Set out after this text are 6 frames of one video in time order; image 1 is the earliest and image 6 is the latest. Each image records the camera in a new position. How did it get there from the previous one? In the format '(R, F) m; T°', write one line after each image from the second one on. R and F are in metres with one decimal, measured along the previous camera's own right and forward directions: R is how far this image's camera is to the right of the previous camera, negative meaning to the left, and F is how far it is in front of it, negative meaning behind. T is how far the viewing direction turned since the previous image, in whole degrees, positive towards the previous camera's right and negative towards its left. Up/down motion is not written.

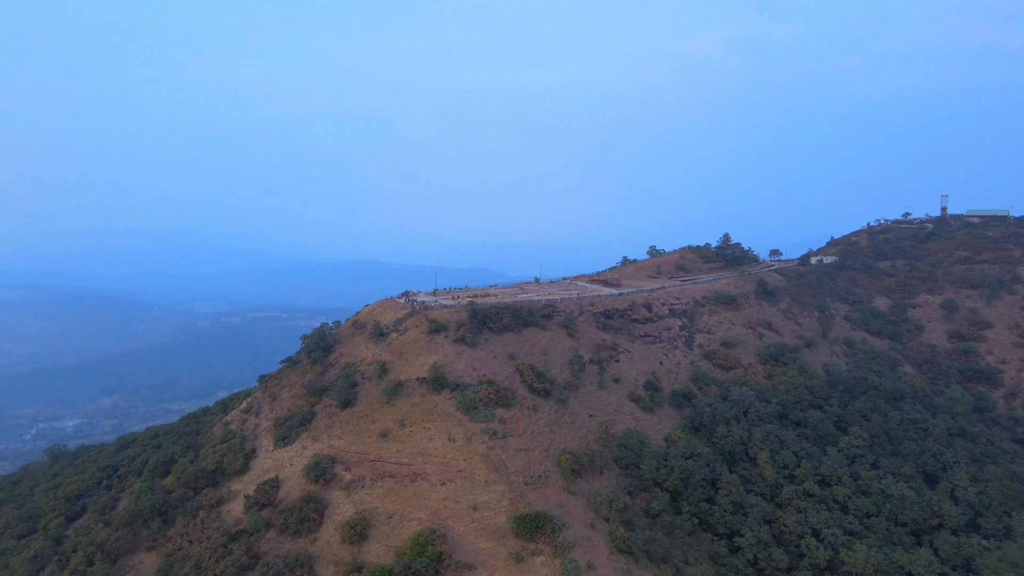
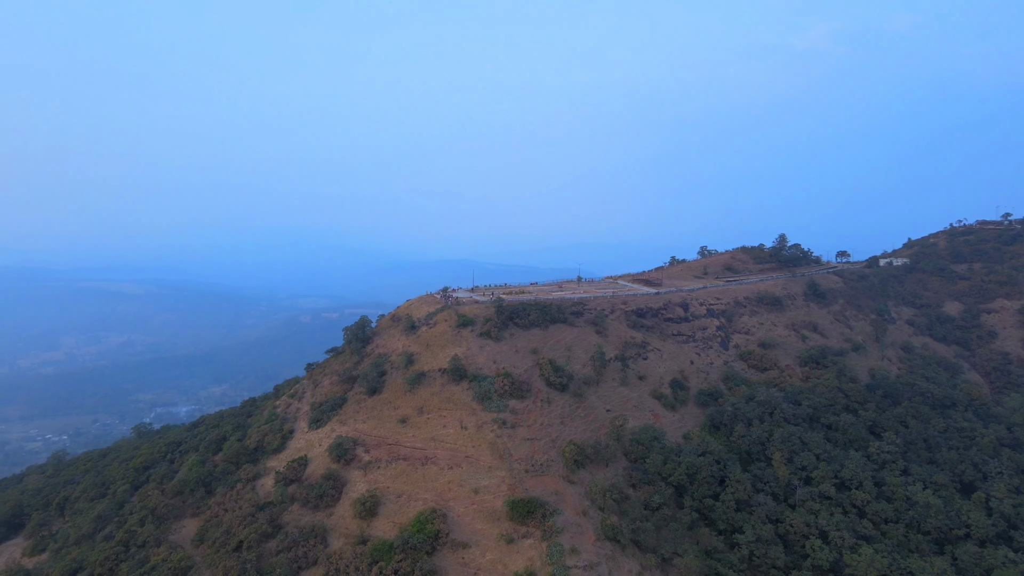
(+1.6, -0.1) m; -6°
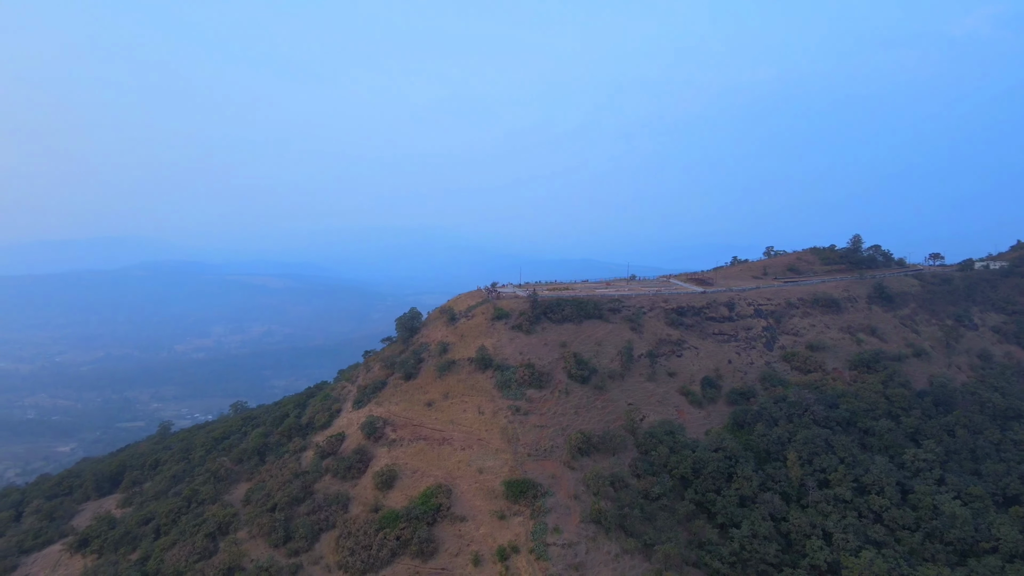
(+1.8, -0.2) m; -8°
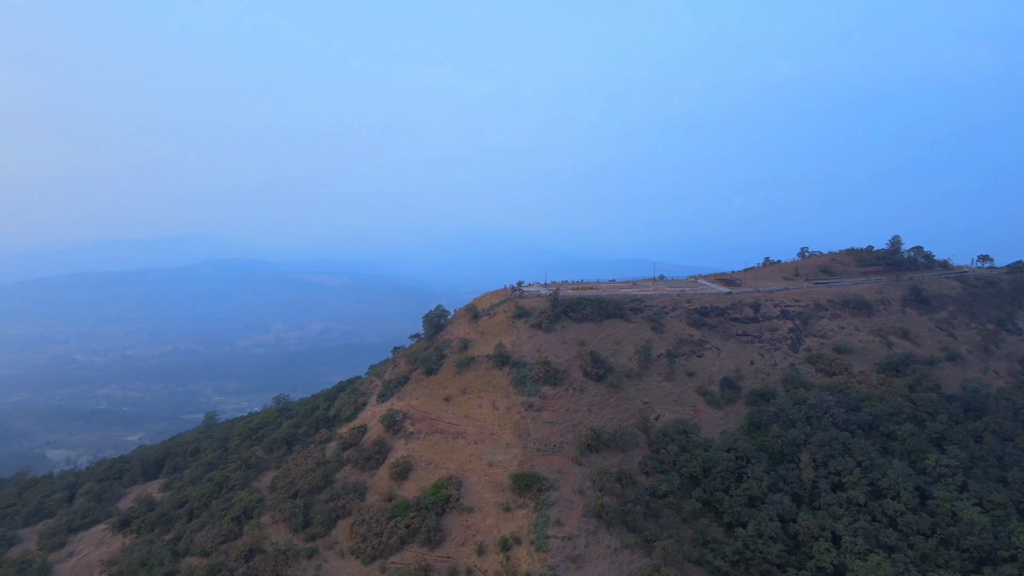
(+0.6, -0.2) m; -4°
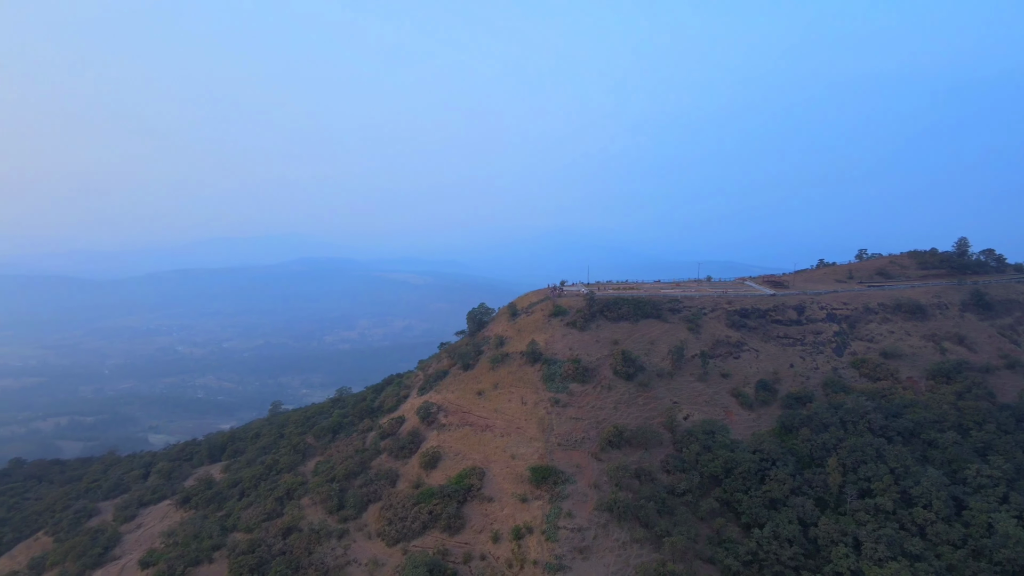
(+0.7, -0.4) m; -6°
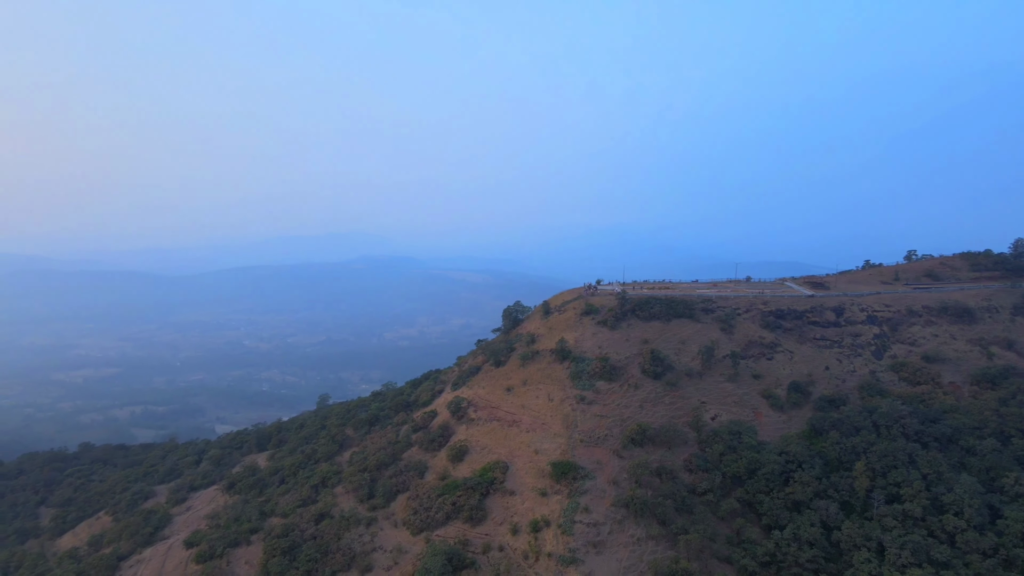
(+0.4, -0.4) m; -4°
